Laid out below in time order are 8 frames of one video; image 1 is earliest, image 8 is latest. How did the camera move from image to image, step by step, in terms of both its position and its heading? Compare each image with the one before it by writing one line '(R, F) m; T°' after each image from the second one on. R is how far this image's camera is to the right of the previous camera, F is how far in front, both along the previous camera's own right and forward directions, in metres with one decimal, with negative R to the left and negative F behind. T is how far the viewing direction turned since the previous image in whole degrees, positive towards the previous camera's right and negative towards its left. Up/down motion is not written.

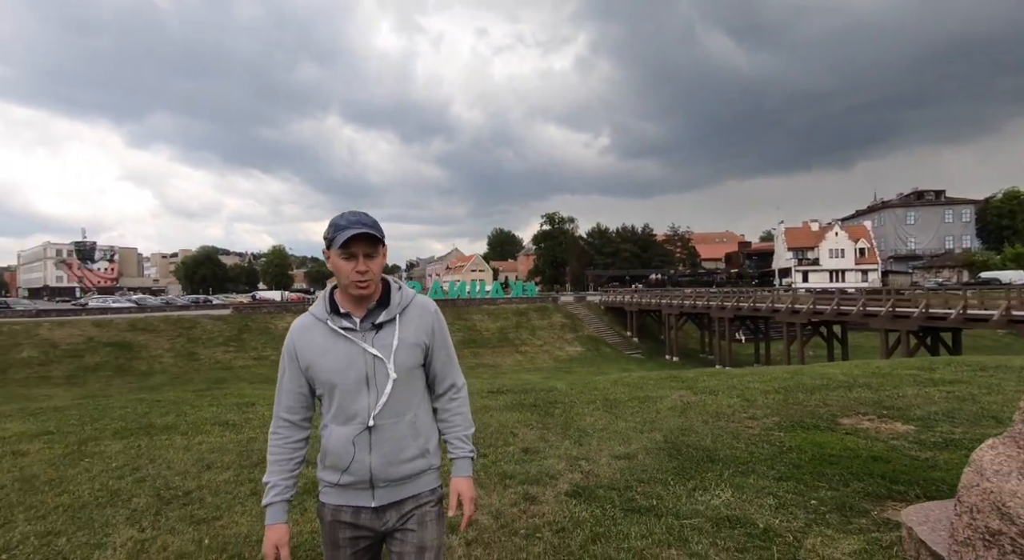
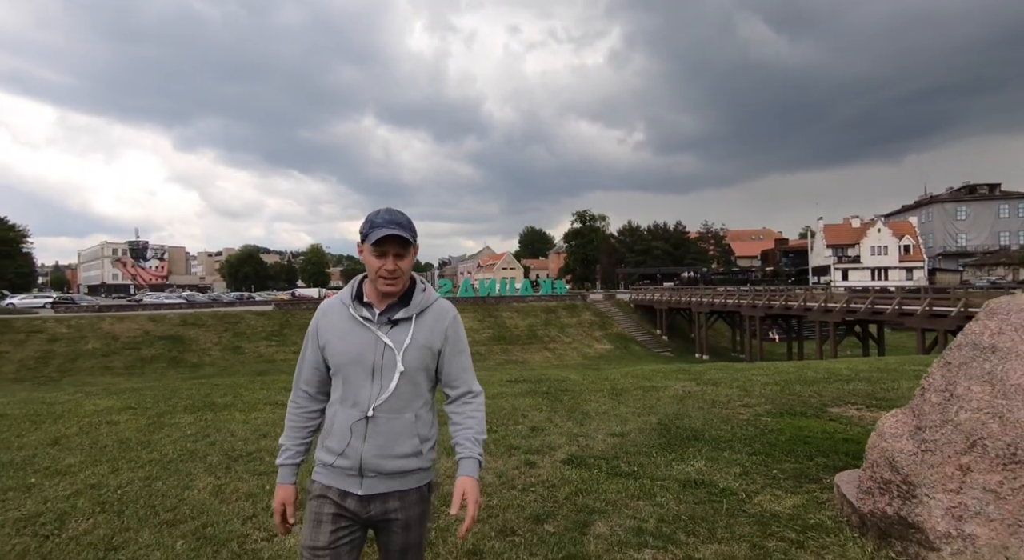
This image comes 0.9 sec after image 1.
(+0.4, -1.1) m; -3°
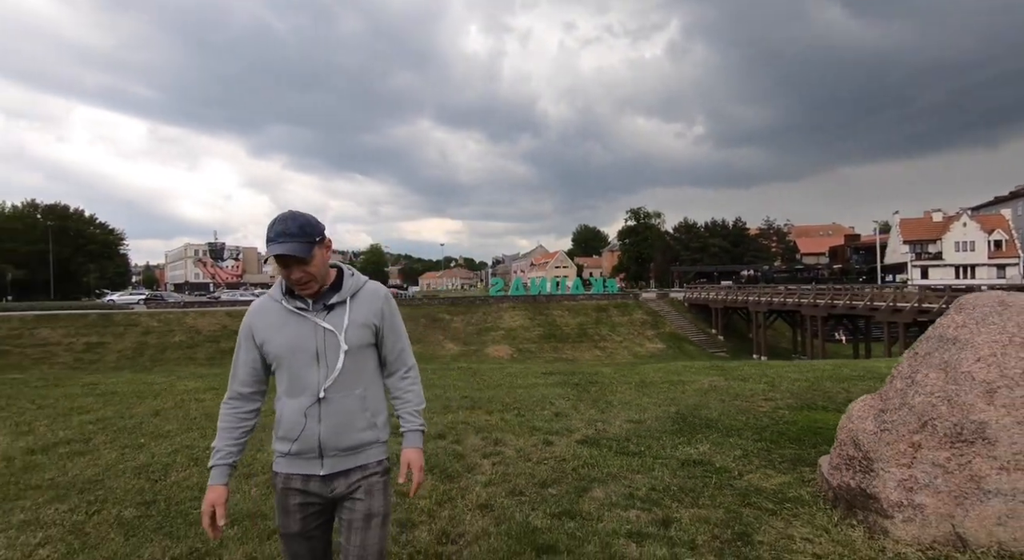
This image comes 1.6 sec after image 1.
(+0.5, -0.9) m; -6°
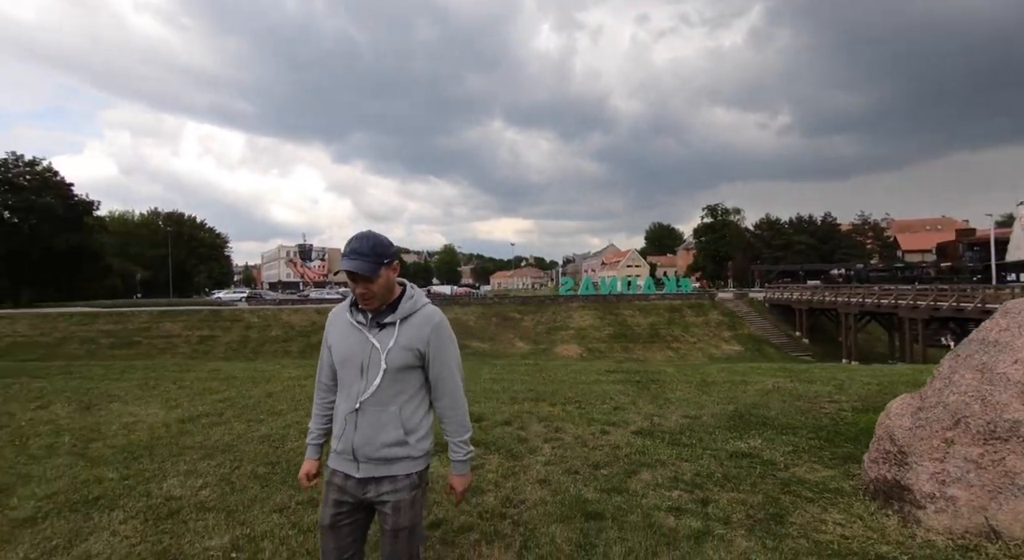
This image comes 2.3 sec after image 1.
(+0.2, -0.8) m; -7°
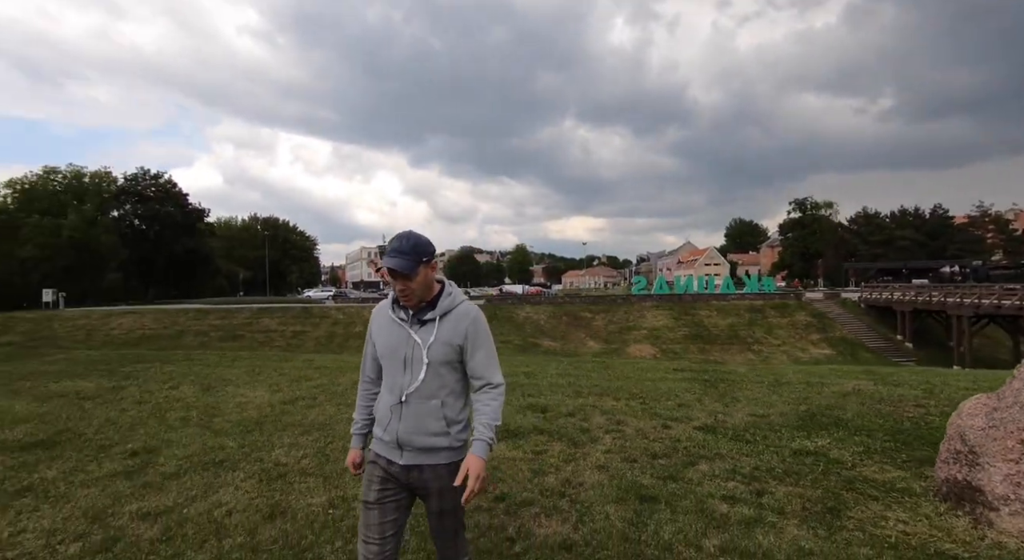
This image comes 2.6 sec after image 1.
(+0.1, -0.4) m; -7°
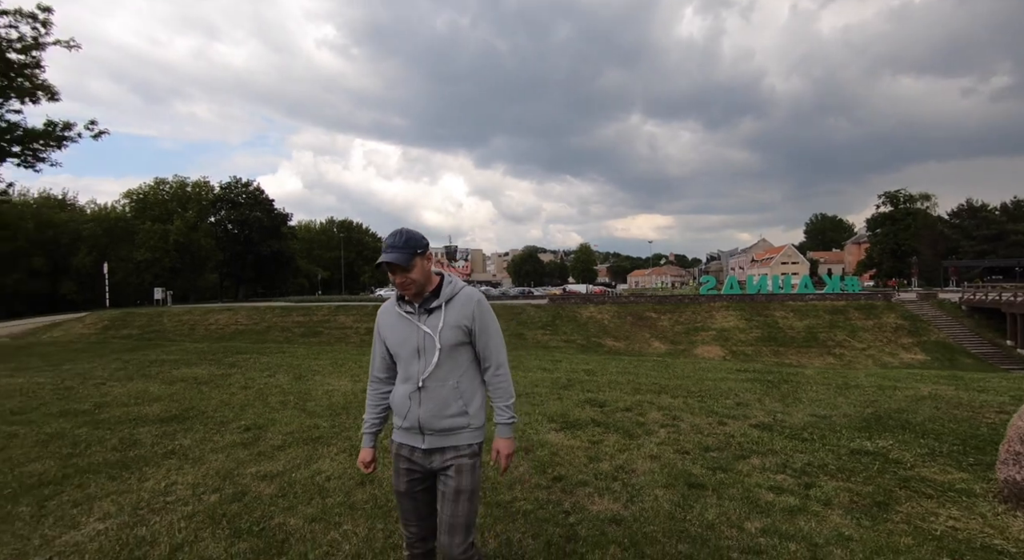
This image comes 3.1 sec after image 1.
(+0.1, -0.5) m; -6°
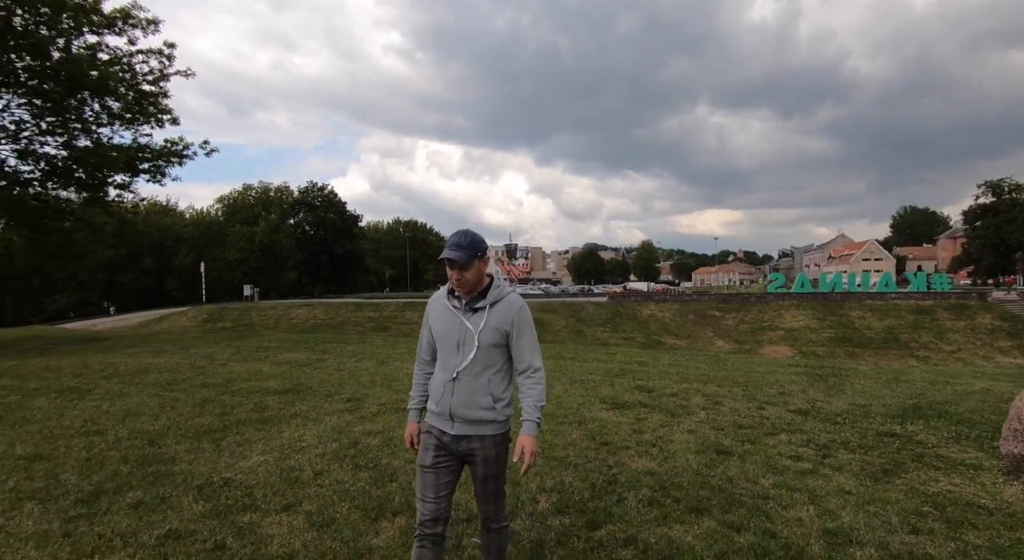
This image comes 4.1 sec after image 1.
(+0.1, -1.2) m; -6°
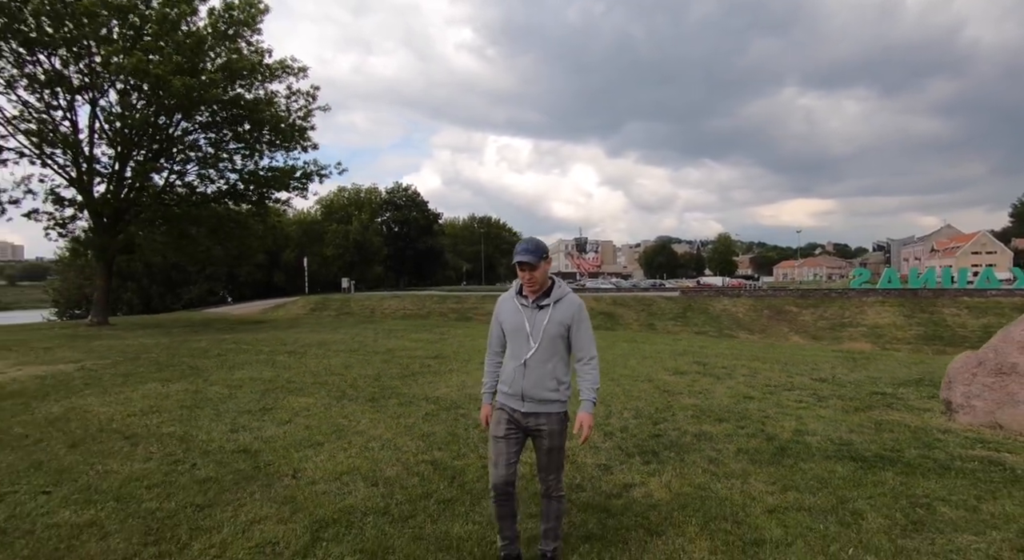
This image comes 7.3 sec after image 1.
(-0.4, -3.5) m; -7°
